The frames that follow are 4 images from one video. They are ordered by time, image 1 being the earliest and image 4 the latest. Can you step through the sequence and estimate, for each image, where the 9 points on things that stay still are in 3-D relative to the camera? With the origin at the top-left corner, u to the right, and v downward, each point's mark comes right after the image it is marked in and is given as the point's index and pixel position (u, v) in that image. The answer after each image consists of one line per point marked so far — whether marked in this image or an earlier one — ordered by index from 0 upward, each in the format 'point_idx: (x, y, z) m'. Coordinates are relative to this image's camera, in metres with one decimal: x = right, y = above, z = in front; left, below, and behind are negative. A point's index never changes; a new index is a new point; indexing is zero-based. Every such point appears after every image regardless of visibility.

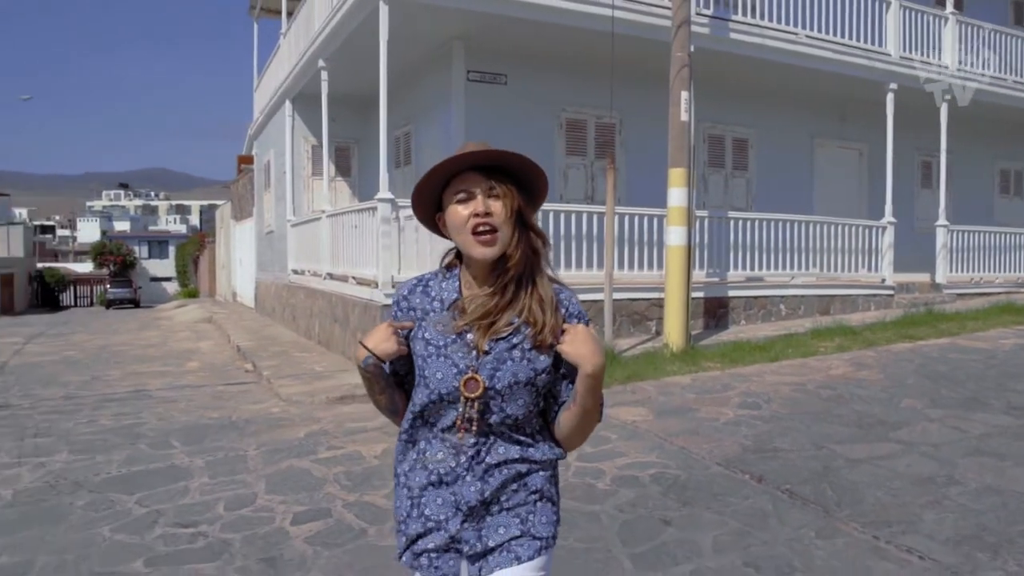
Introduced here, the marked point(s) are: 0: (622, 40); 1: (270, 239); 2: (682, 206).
0: (+1.3, +3.0, +9.5) m
1: (-4.9, +1.0, +16.0) m
2: (+1.7, +0.8, +8.0) m
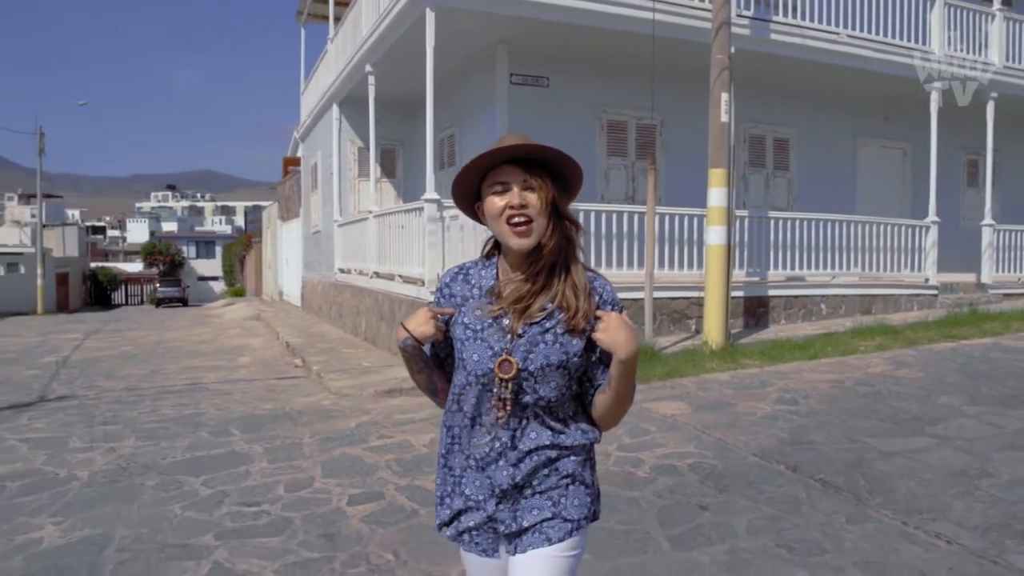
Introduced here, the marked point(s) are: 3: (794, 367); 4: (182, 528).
0: (+1.8, +3.0, +9.6) m
1: (-4.0, +1.0, +16.4) m
2: (+2.2, +0.8, +8.2) m
3: (+2.6, -0.7, +7.5) m
4: (-1.7, -1.3, +4.2) m
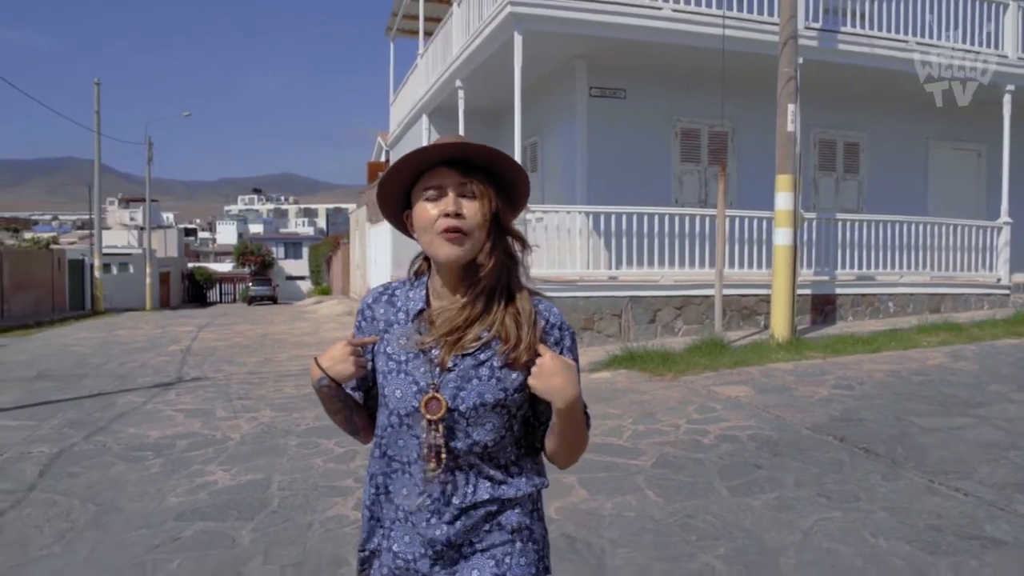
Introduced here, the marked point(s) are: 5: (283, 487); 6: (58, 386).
0: (+2.9, +3.0, +10.2) m
1: (-2.4, +1.1, +17.6) m
2: (+3.0, +0.9, +8.8) m
3: (+3.5, -0.7, +8.0) m
4: (-1.2, -1.2, +5.2) m
5: (-1.4, -1.2, +5.0) m
6: (-5.4, -1.2, +9.5) m
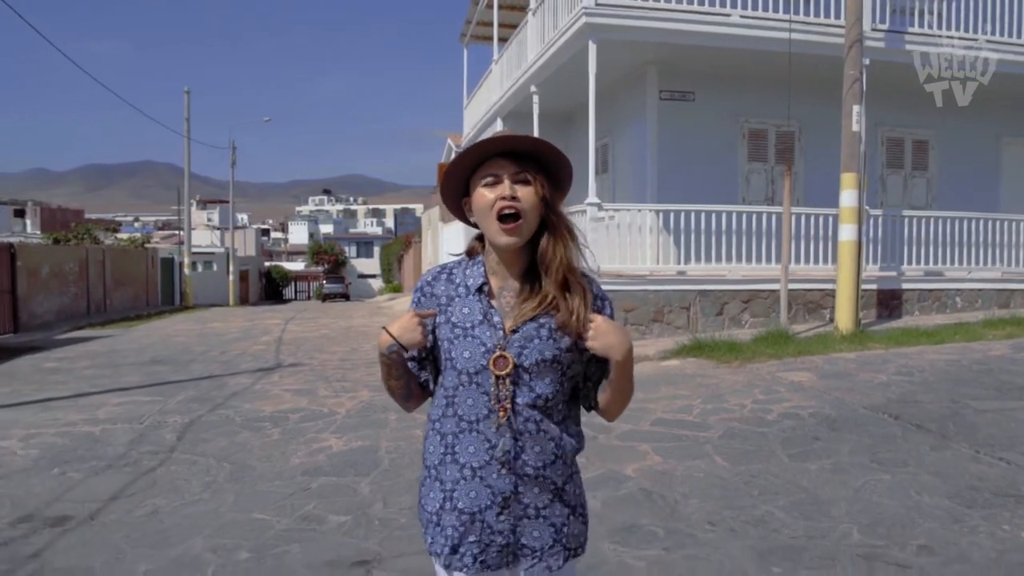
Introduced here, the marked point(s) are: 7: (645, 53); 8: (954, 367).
0: (+3.8, +3.1, +10.6) m
1: (-0.8, +1.2, +18.3) m
2: (+3.9, +0.9, +9.1) m
3: (+4.2, -0.6, +8.3) m
4: (-0.6, -1.1, +5.9) m
5: (-0.9, -1.2, +5.7) m
6: (-4.5, -1.1, +10.5) m
7: (+1.8, +3.1, +10.6) m
8: (+4.0, -0.7, +7.2) m
